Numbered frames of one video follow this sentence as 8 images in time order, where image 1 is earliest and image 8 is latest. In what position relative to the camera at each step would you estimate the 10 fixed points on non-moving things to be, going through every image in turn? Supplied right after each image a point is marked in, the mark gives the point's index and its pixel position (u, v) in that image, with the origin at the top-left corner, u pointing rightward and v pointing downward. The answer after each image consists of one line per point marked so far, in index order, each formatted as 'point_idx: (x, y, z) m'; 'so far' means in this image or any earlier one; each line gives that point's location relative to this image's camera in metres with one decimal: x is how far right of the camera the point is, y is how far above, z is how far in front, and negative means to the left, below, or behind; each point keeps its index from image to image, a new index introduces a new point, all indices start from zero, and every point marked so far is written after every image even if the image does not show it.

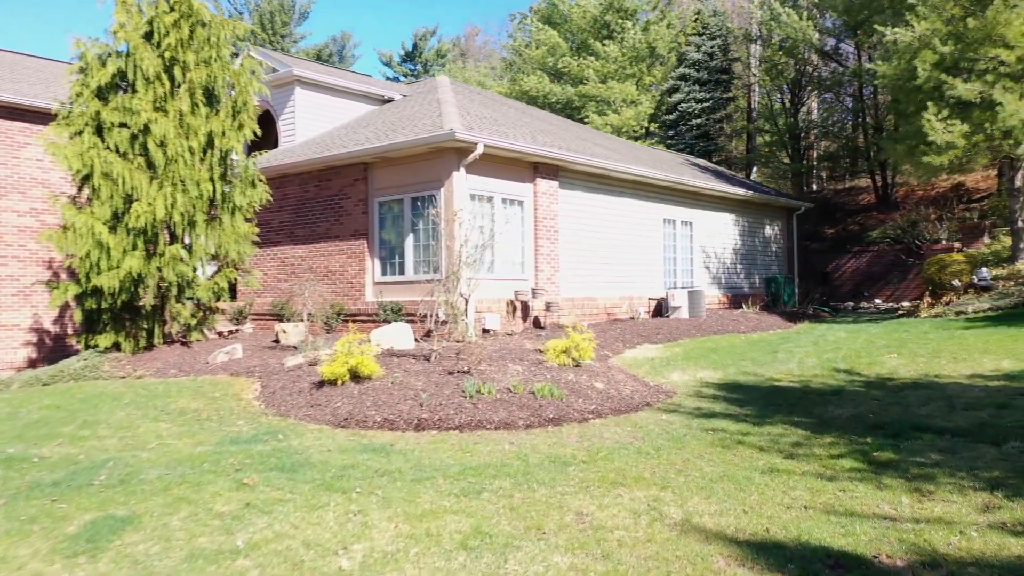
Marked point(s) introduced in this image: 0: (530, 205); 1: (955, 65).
0: (+0.3, +1.3, +12.9) m
1: (+8.2, +4.1, +15.1) m
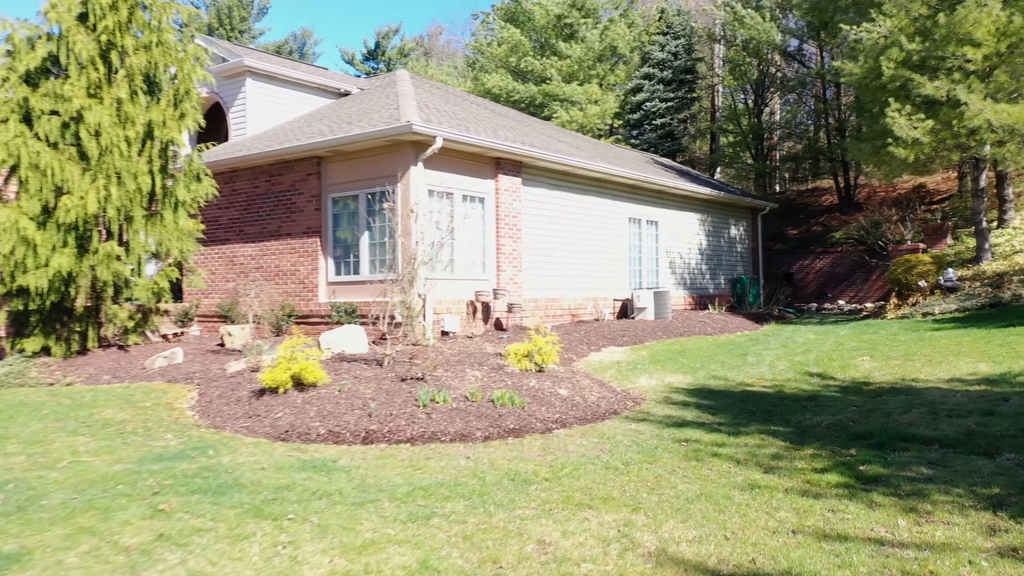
0: (-0.3, +1.3, +12.4) m
1: (+7.5, +4.1, +14.9) m
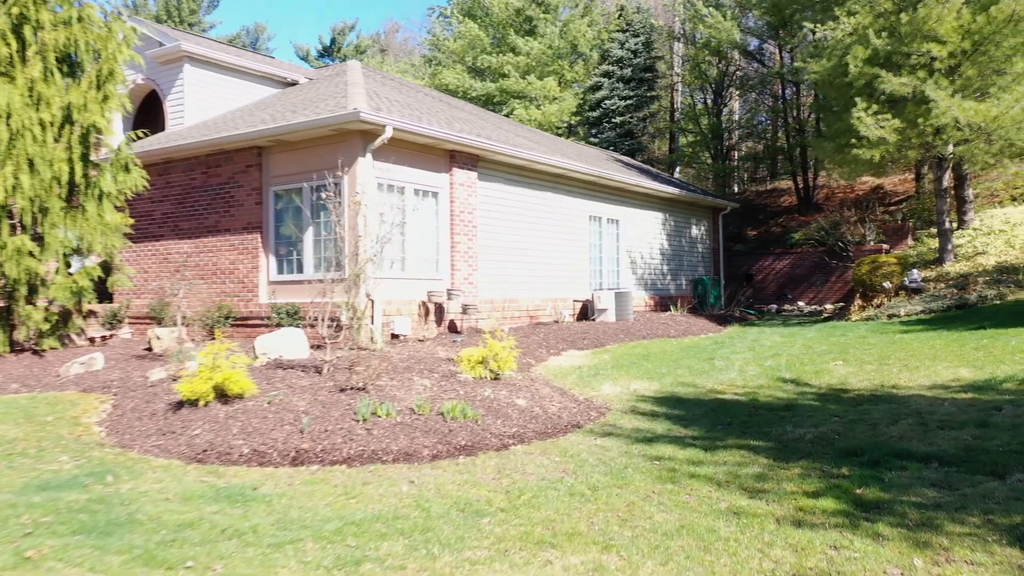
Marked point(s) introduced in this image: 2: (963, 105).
0: (-0.9, +1.3, +11.7) m
1: (+6.7, +4.1, +14.7) m
2: (+7.4, +3.0, +13.4) m
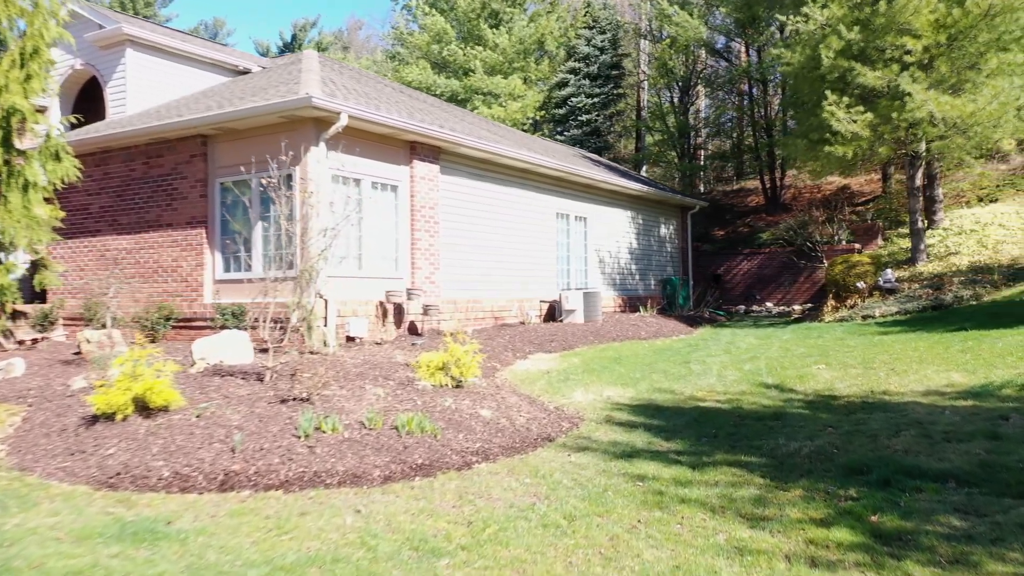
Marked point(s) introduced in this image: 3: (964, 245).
0: (-1.4, +1.3, +11.0) m
1: (+6.1, +4.1, +14.3) m
2: (+6.8, +3.0, +13.1) m
3: (+8.5, +0.8, +15.4) m
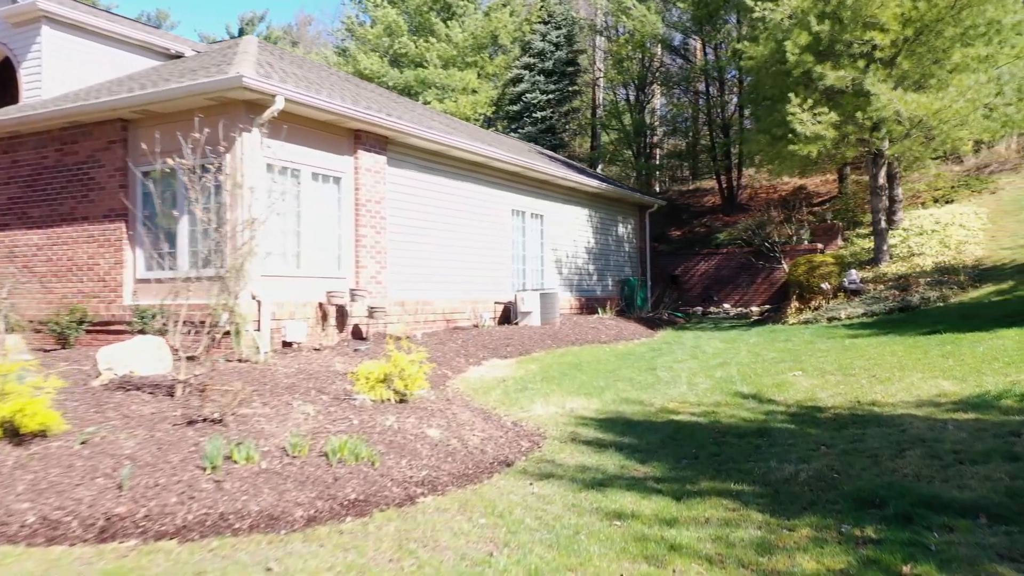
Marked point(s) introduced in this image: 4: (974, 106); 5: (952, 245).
0: (-2.0, +1.3, +10.2) m
1: (+5.3, +4.1, +13.9) m
2: (+6.1, +3.0, +12.7) m
3: (+7.6, +0.8, +15.2) m
4: (+7.2, +2.9, +12.9) m
5: (+8.0, +0.8, +14.9) m
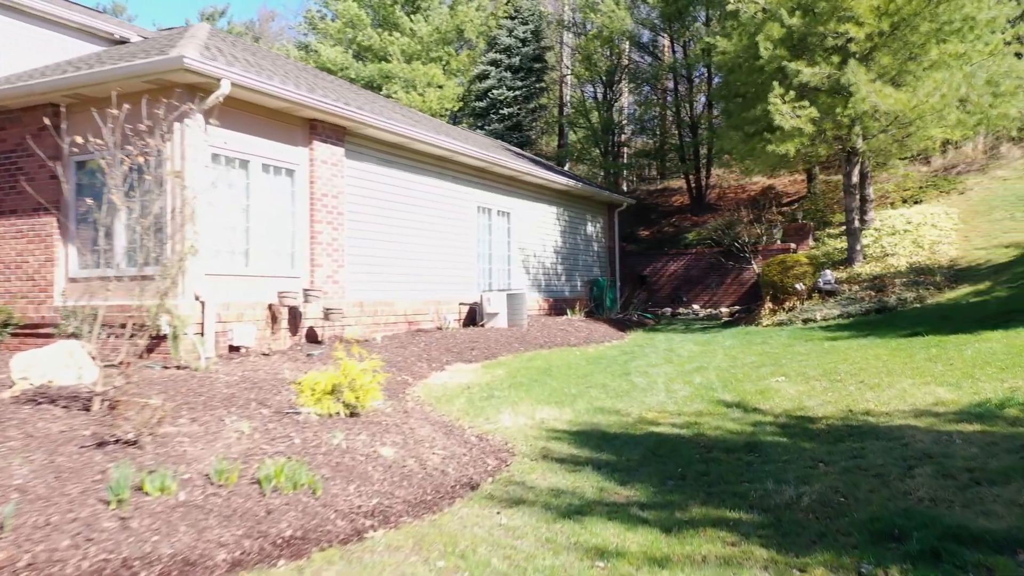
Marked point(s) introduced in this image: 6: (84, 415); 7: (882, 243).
0: (-2.4, +1.3, +9.5) m
1: (+4.7, +4.0, +13.5) m
2: (+5.6, +3.0, +12.4) m
3: (+7.0, +0.8, +14.9) m
4: (+6.7, +2.9, +12.6) m
5: (+7.4, +0.8, +14.6) m
6: (-2.4, -0.7, +4.5) m
7: (+6.9, +0.9, +15.4) m
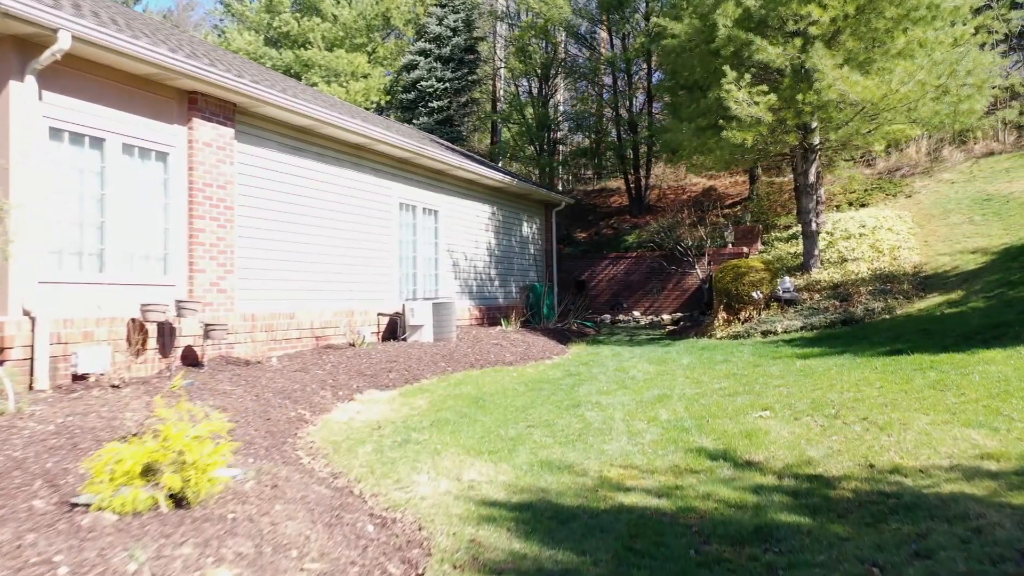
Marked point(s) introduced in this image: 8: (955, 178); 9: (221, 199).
0: (-3.1, +1.2, +7.7) m
1: (+3.7, +3.9, +12.3) m
2: (+4.6, +2.8, +11.3) m
3: (+5.8, +0.6, +13.9) m
4: (+5.7, +2.7, +11.6) m
5: (+6.2, +0.6, +13.6) m
6: (-2.7, -0.8, +2.8) m
7: (+5.7, +0.7, +14.3) m
8: (+10.4, +2.6, +19.2) m
9: (-2.9, +0.9, +8.1) m
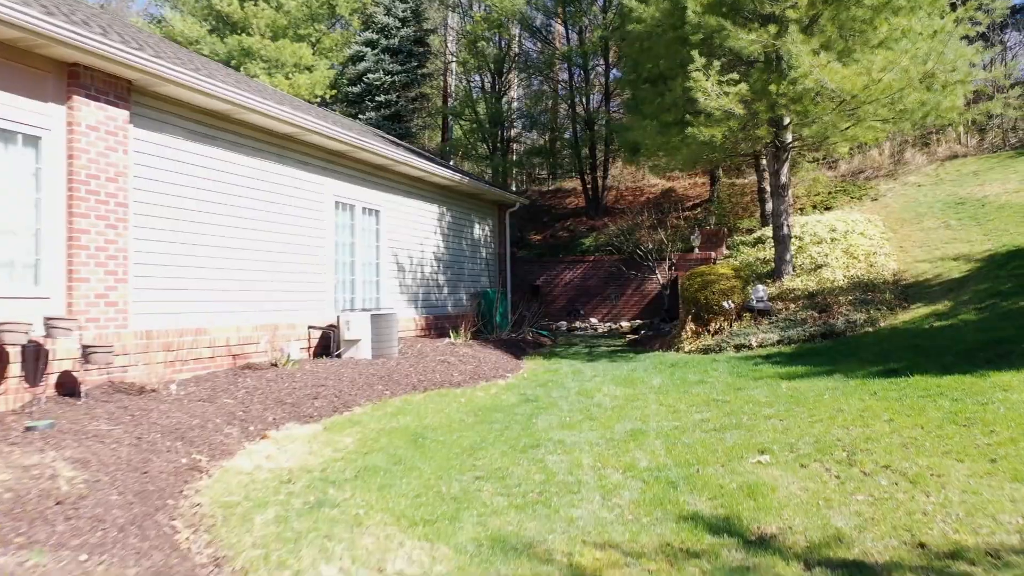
0: (-3.5, +1.1, +6.4) m
1: (+3.0, +3.8, +11.4) m
2: (+4.0, +2.7, +10.4) m
3: (+5.1, +0.5, +13.0) m
4: (+5.1, +2.6, +10.7) m
5: (+5.4, +0.5, +12.8) m
6: (-2.8, -0.9, +1.5) m
7: (+4.9, +0.6, +13.5) m
8: (+9.3, +2.4, +18.6) m
9: (-3.3, +0.8, +6.8) m
